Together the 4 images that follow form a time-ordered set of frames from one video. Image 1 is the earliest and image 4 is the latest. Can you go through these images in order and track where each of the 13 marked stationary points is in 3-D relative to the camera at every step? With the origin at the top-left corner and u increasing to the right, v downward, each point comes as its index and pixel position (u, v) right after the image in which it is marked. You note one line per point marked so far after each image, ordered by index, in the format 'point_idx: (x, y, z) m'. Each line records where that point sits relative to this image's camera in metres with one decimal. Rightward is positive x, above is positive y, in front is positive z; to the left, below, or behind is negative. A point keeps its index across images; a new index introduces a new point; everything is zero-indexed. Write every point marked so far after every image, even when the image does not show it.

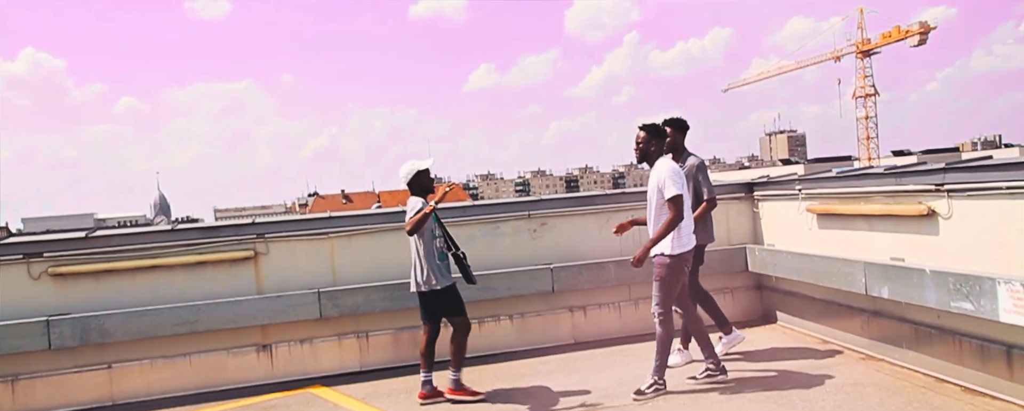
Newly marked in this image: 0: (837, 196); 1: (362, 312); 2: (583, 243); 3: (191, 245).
0: (+2.5, +0.1, +5.7) m
1: (-1.3, -0.9, +6.2) m
2: (+0.7, -0.4, +7.0) m
3: (-2.7, -0.3, +6.1) m
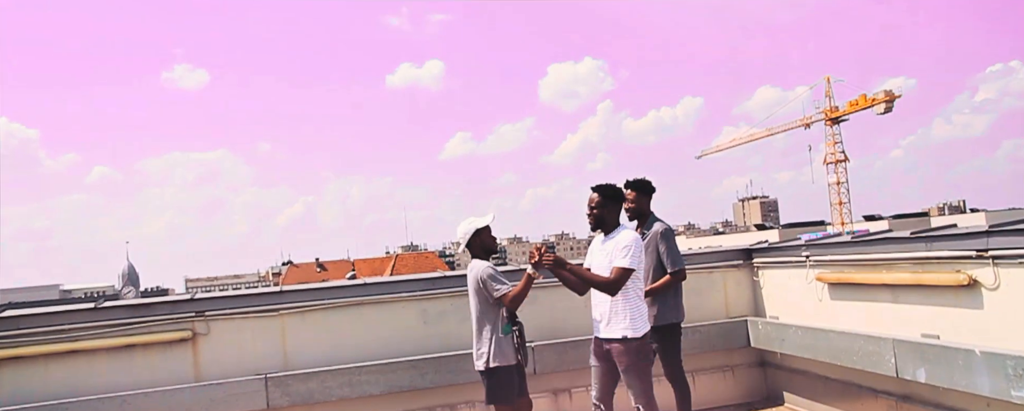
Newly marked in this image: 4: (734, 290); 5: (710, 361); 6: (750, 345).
0: (+2.3, -0.4, +5.0) m
1: (-1.5, -1.4, +5.4) m
2: (+0.5, -1.0, +6.3) m
3: (-2.9, -0.9, +5.3) m
4: (+1.9, -0.7, +6.4) m
5: (+1.7, -1.3, +6.2) m
6: (+2.0, -1.2, +6.2) m
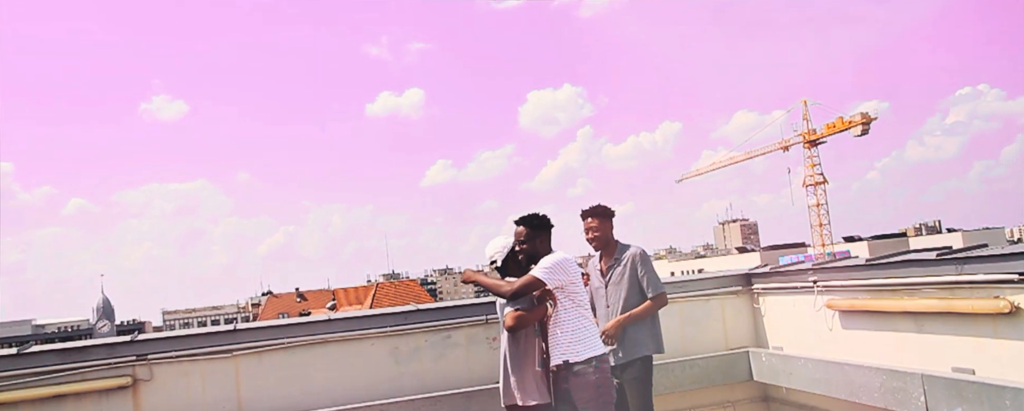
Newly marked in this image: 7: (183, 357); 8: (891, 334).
0: (+2.2, -0.5, +4.6) m
1: (-1.6, -1.6, +4.8) m
2: (+0.3, -1.1, +5.7) m
3: (-3.0, -1.1, +4.7) m
4: (+1.8, -0.9, +5.9) m
5: (+1.5, -1.5, +5.7) m
6: (+1.9, -1.3, +5.6) m
7: (-2.2, -1.0, +5.0) m
8: (+2.3, -0.8, +4.4) m
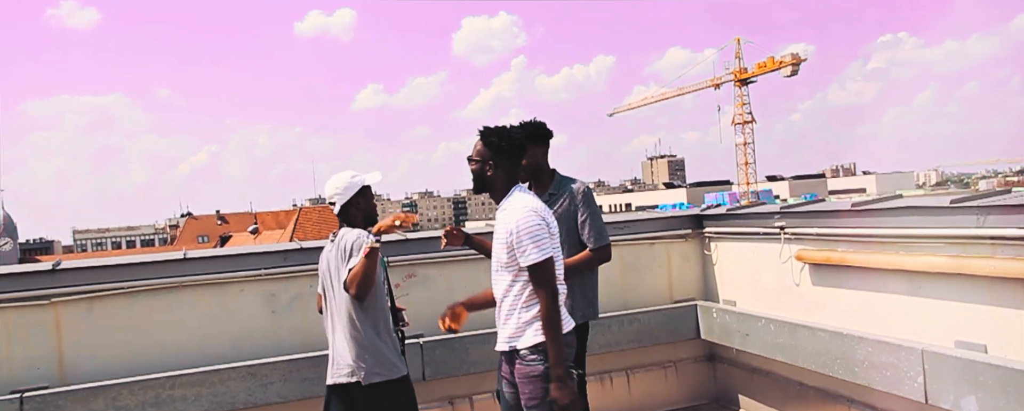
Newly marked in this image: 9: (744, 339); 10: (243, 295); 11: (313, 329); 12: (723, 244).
0: (+1.7, -0.2, +3.8) m
1: (-2.1, -1.1, +3.7) m
2: (-0.3, -0.6, +4.8) m
3: (-3.5, -0.6, +3.4) m
4: (+1.2, -0.4, +5.1) m
5: (+0.9, -1.0, +4.9) m
6: (+1.2, -0.9, +4.9) m
7: (-2.7, -0.5, +3.8) m
8: (+1.8, -0.4, +3.6) m
9: (+1.4, -0.8, +4.4) m
10: (-1.6, -0.5, +4.3) m
11: (-1.2, -0.7, +4.4) m
12: (+1.4, -0.3, +4.9) m
